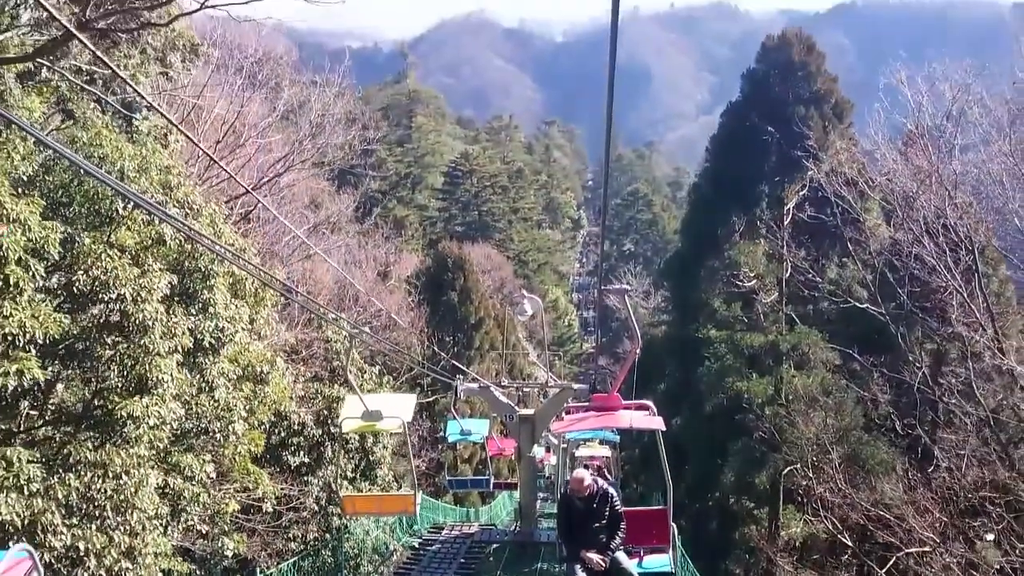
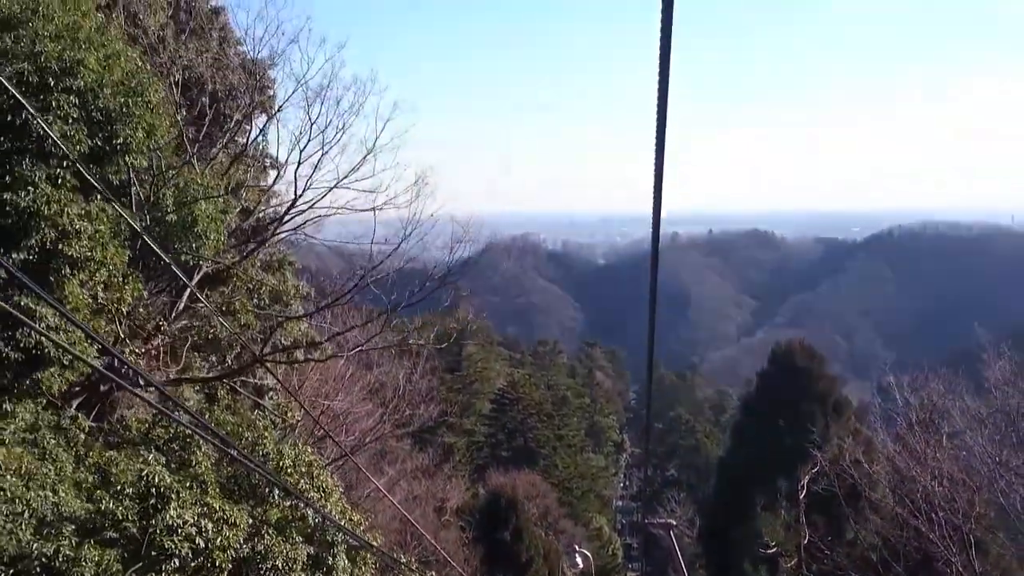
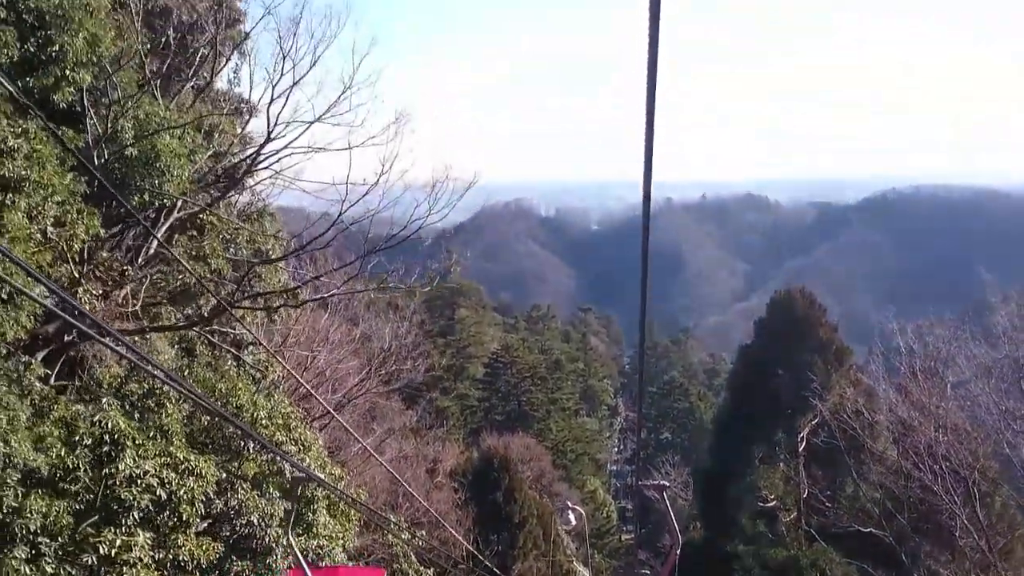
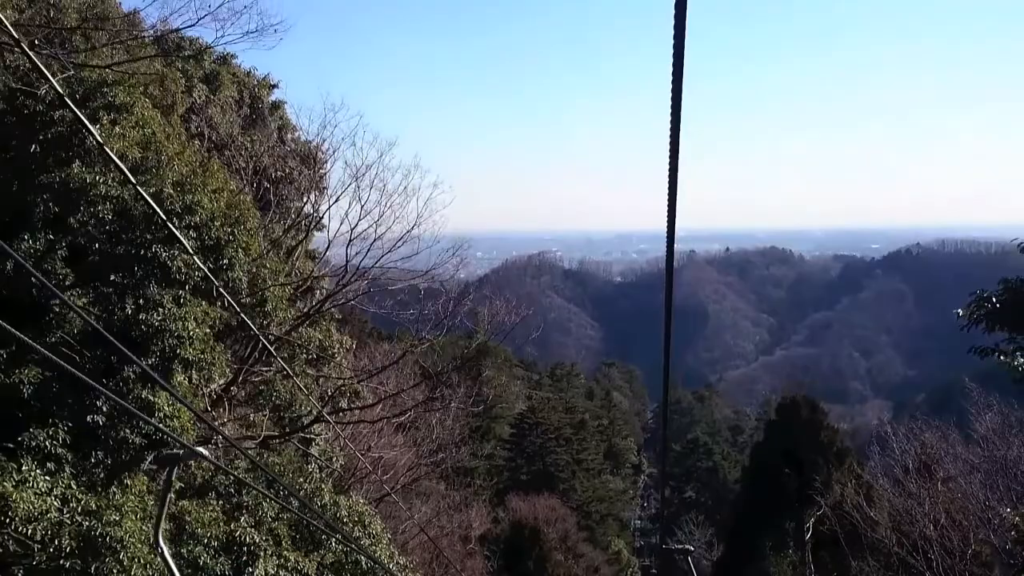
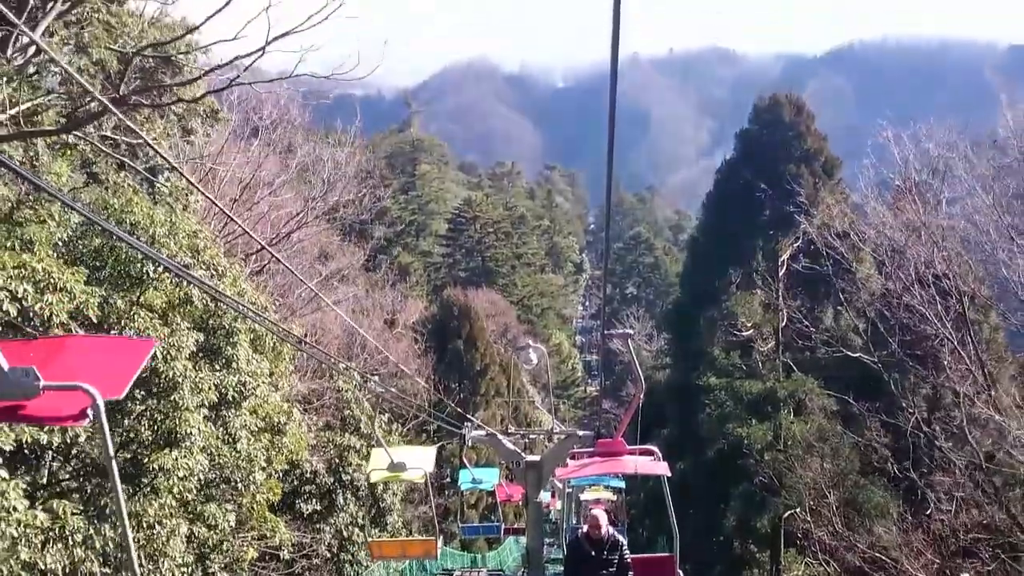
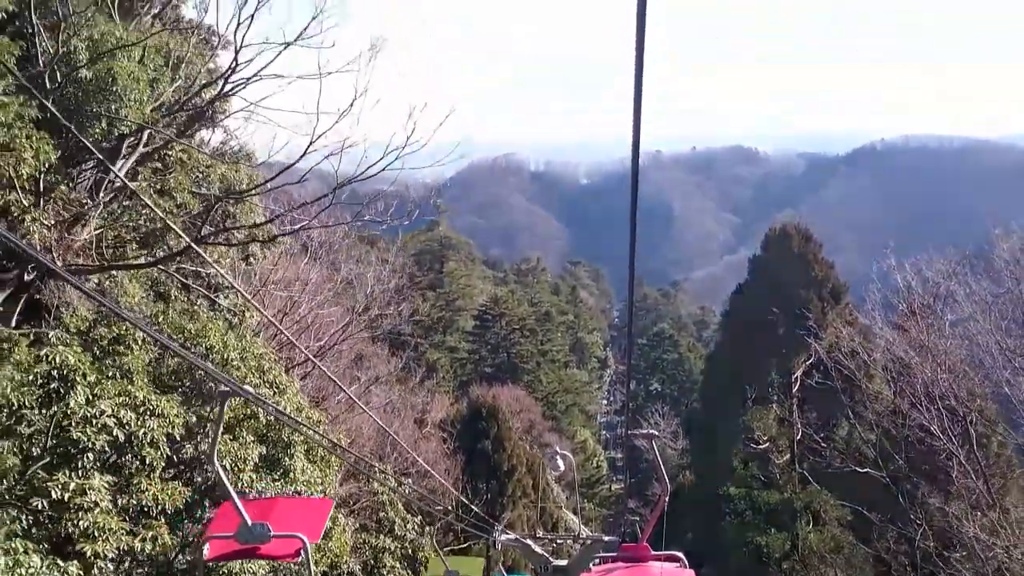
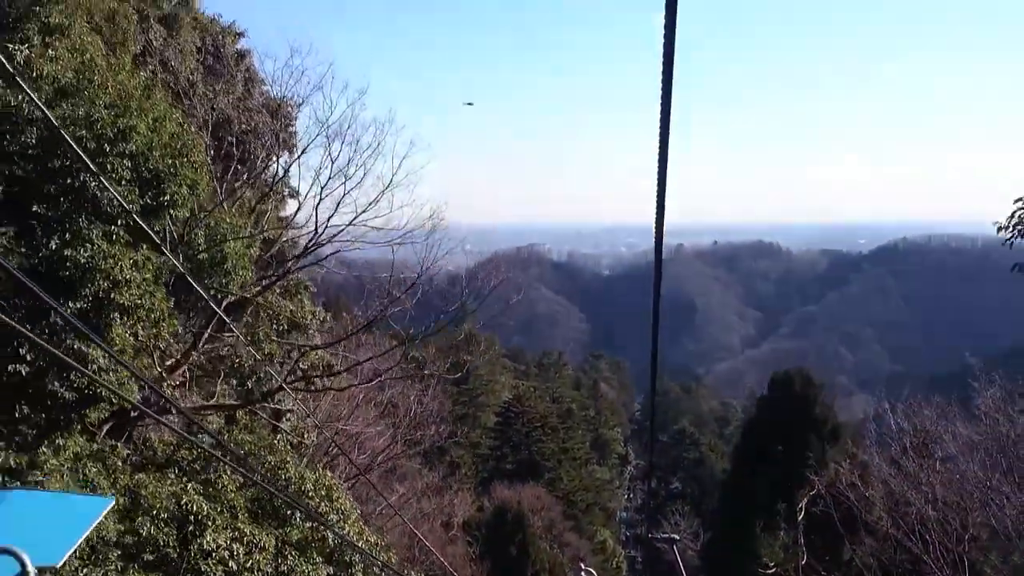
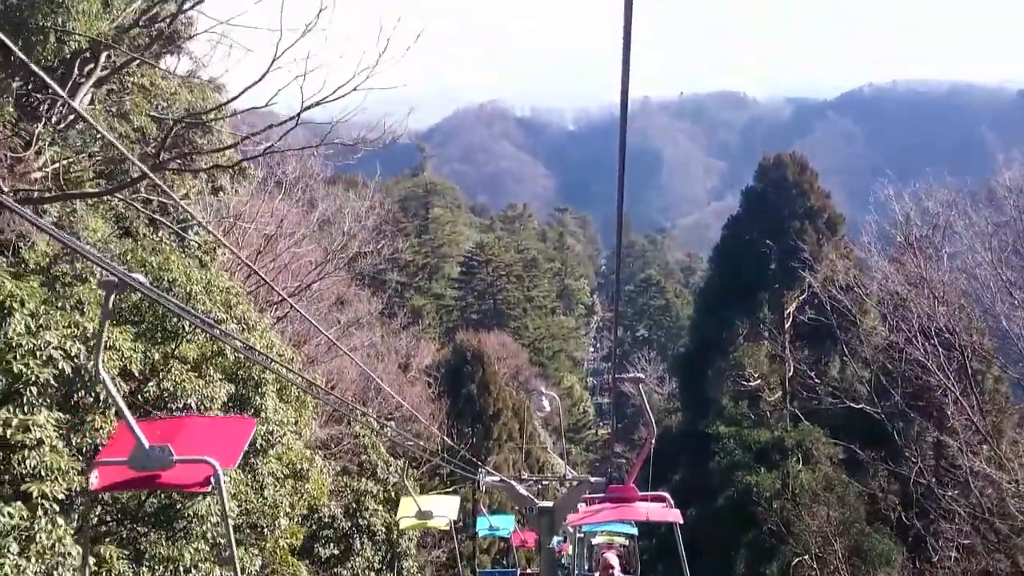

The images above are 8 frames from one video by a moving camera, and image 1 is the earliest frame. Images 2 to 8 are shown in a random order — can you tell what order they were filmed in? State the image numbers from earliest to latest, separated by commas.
5, 8, 6, 3, 2, 7, 4
